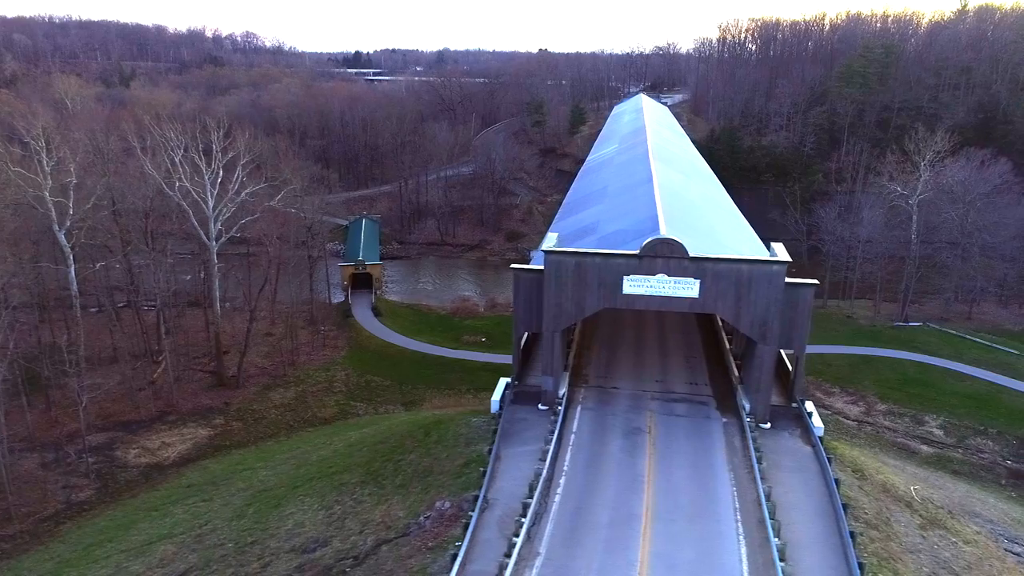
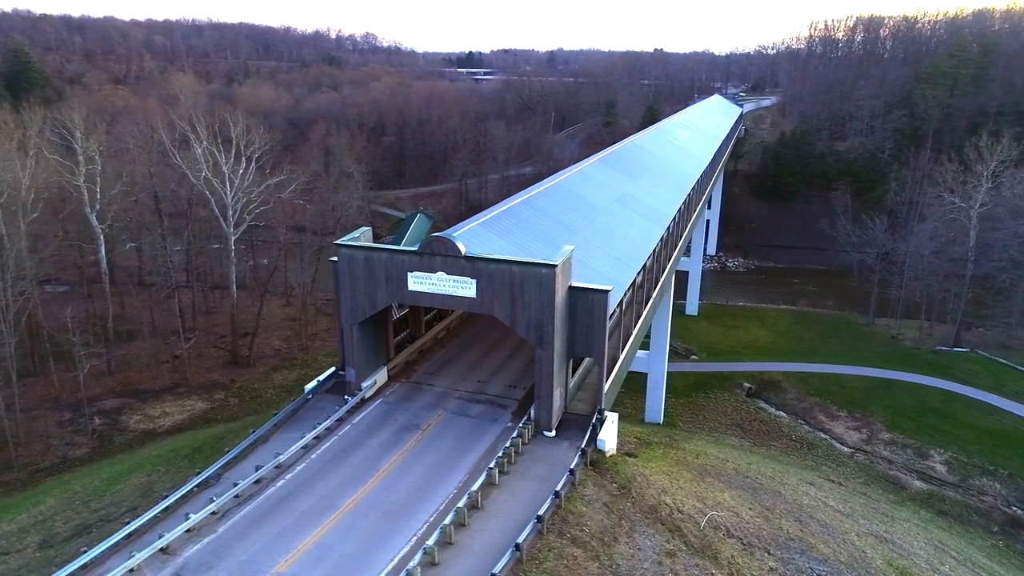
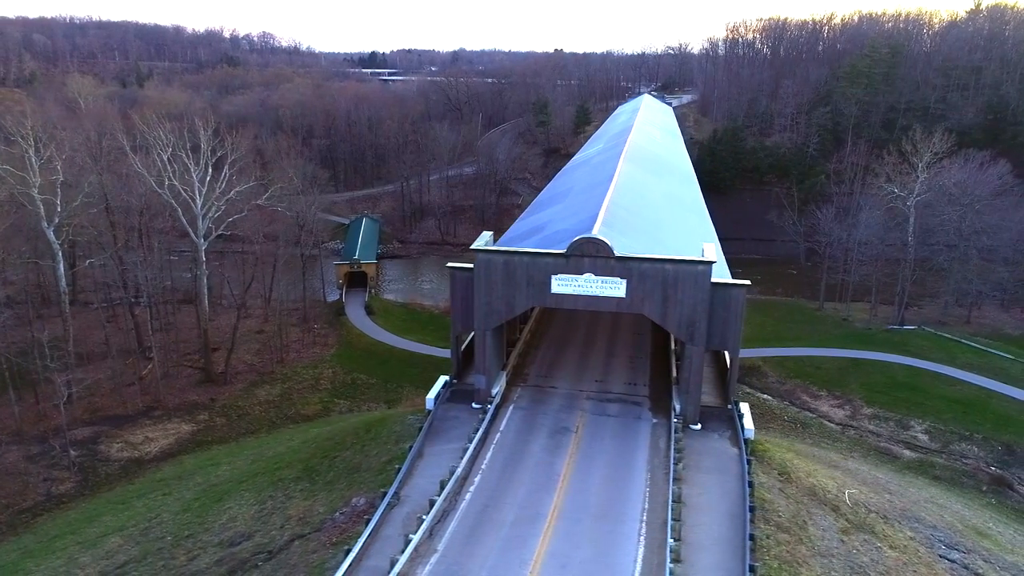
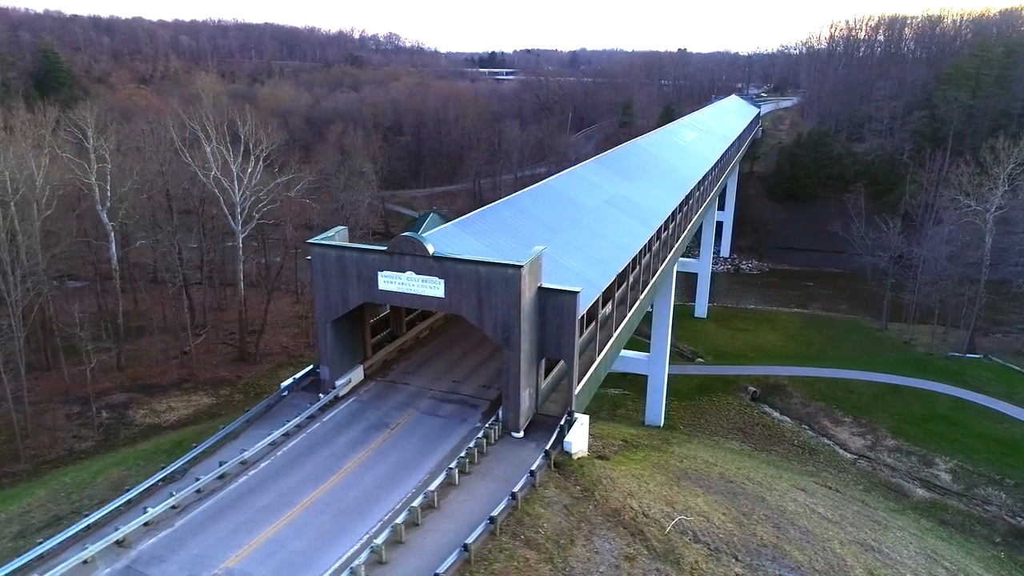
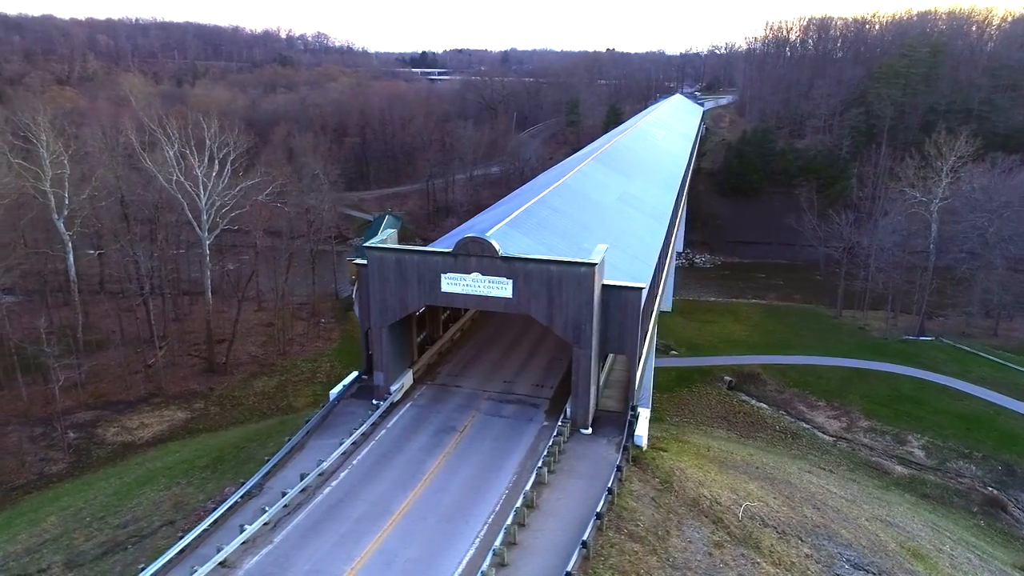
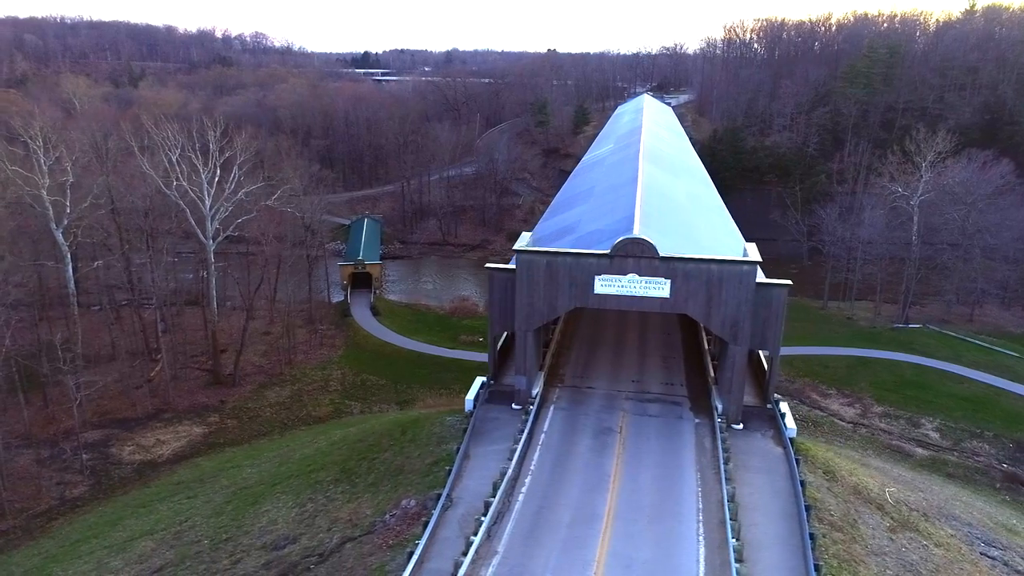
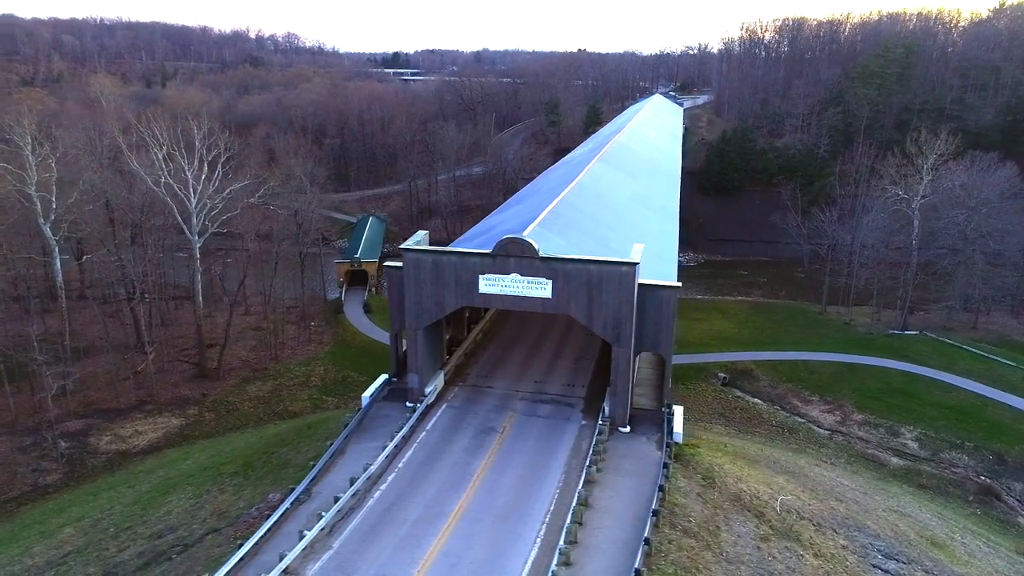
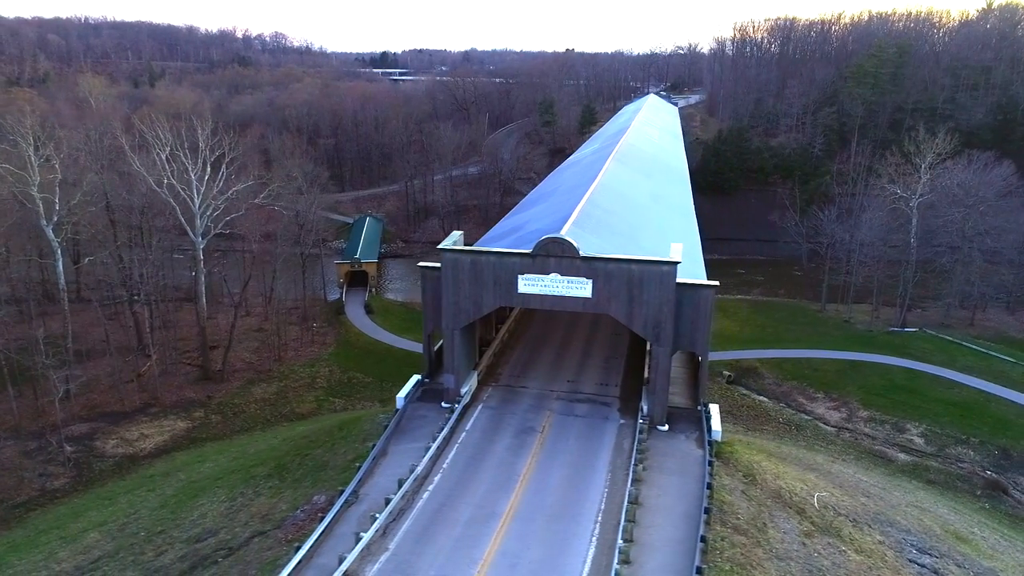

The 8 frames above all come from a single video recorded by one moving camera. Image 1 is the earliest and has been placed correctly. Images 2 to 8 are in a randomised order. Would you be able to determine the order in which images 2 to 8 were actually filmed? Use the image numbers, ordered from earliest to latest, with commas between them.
6, 3, 8, 7, 5, 2, 4
